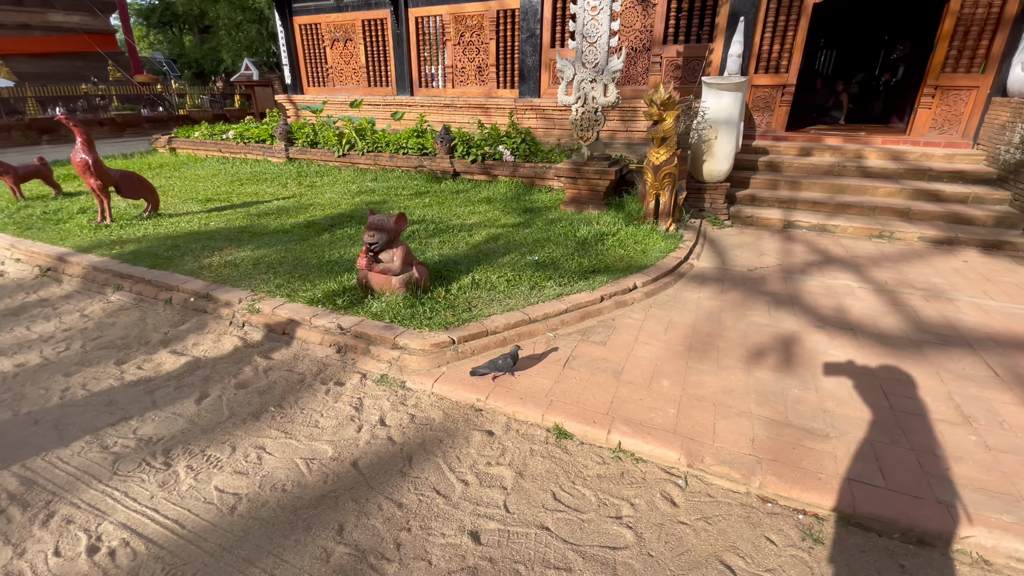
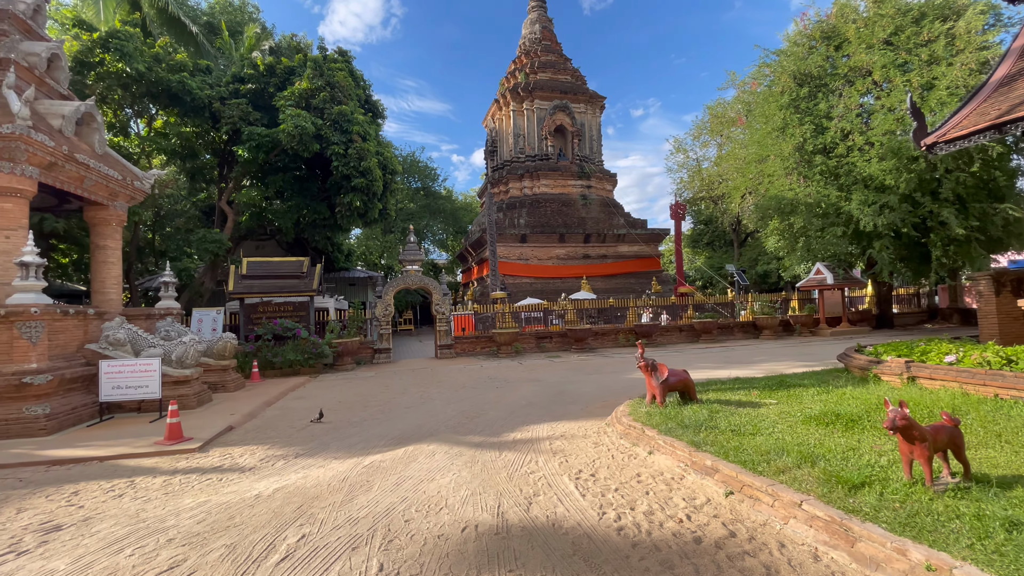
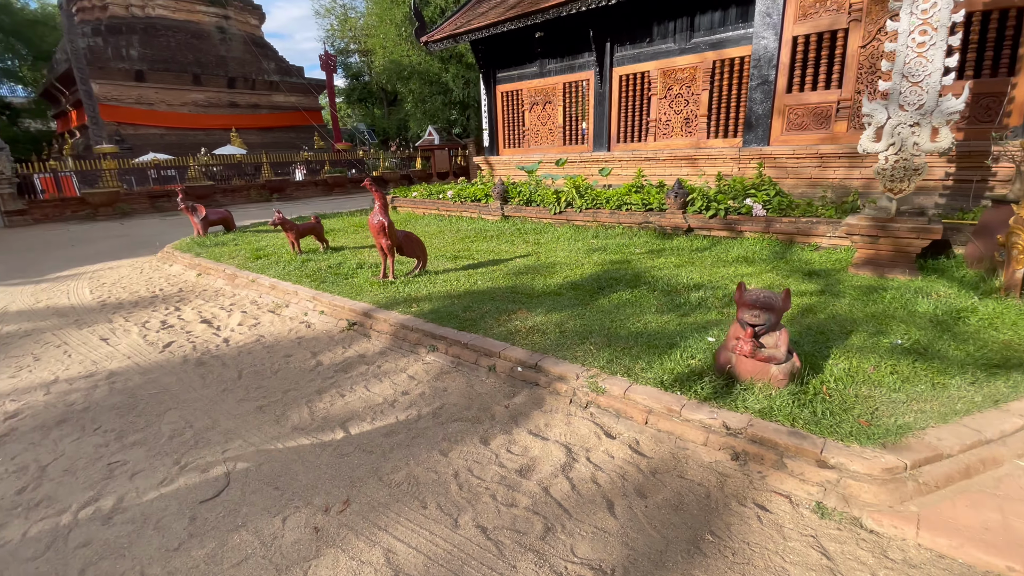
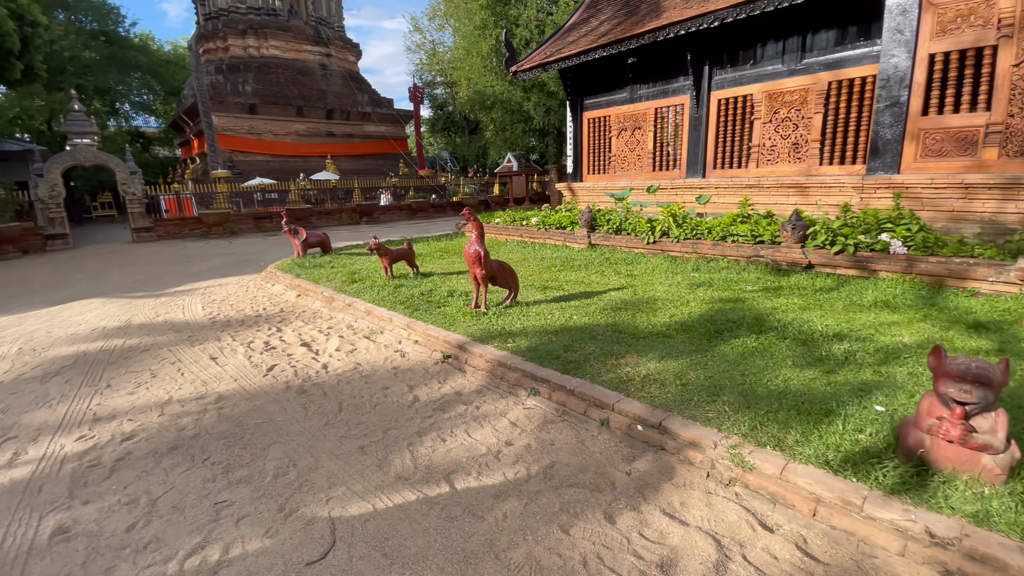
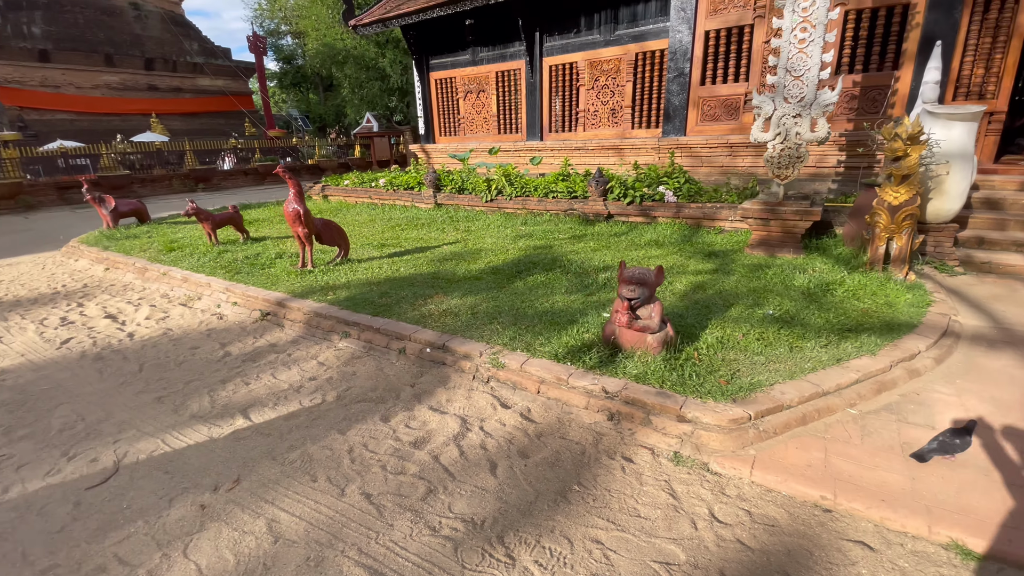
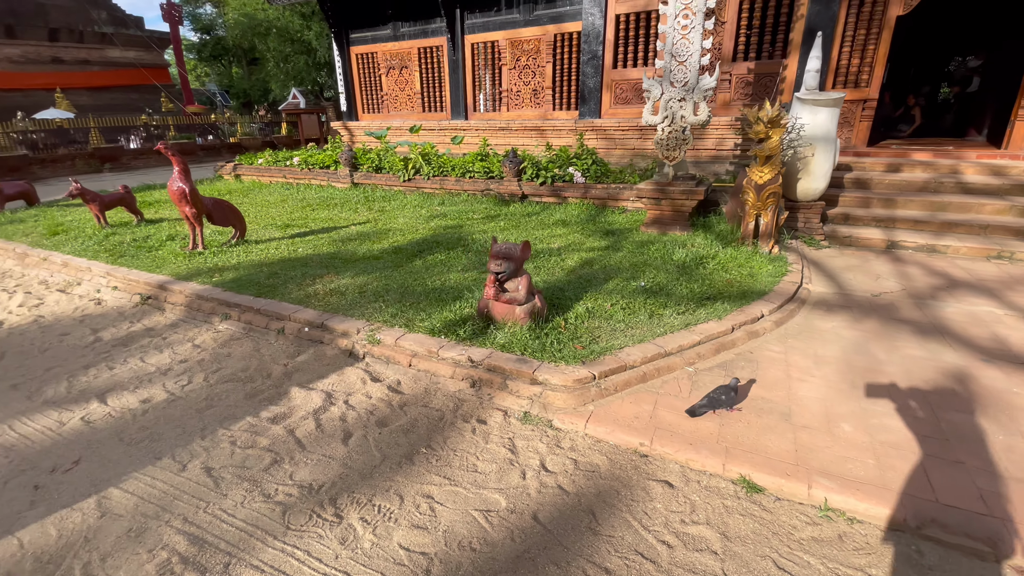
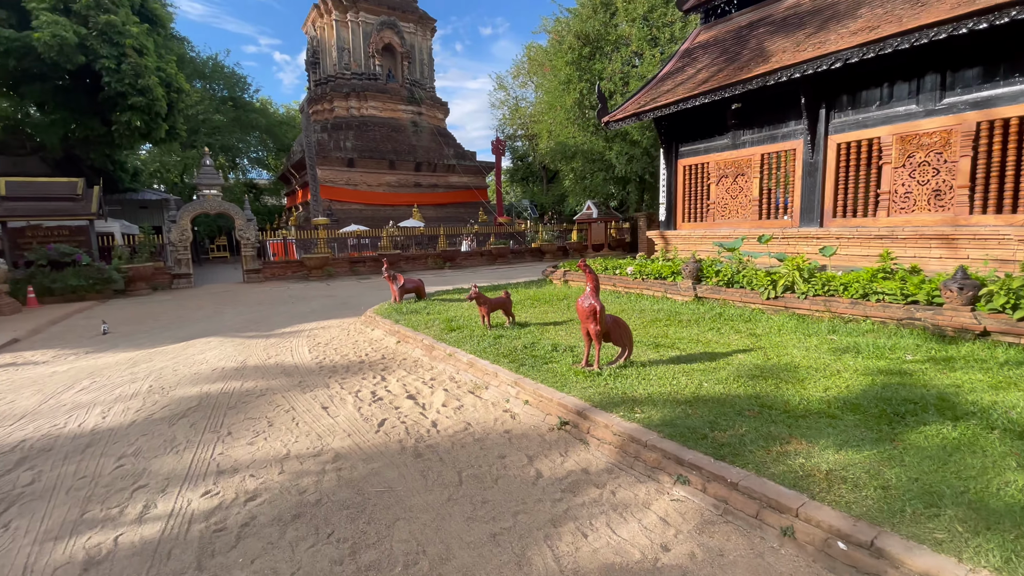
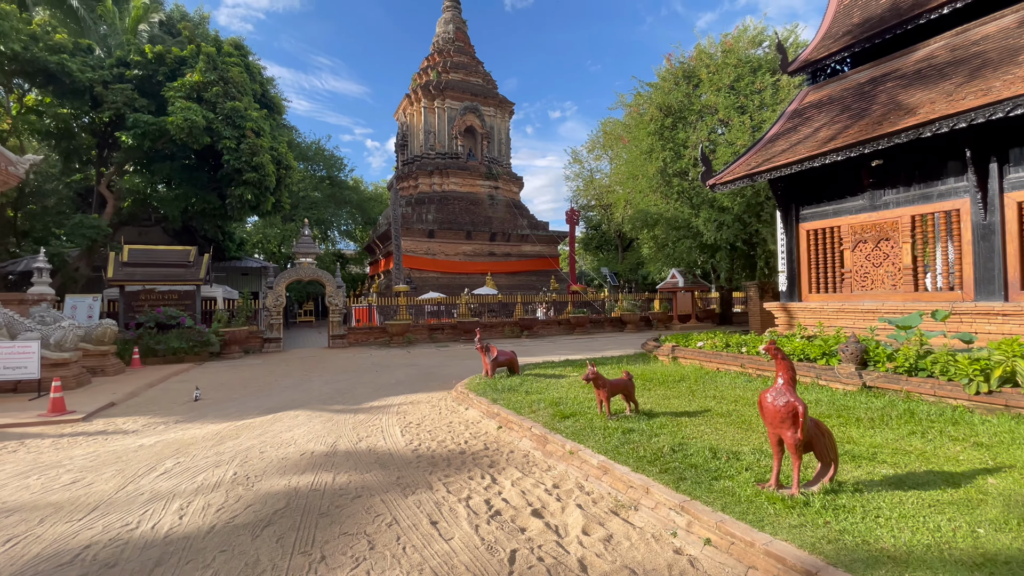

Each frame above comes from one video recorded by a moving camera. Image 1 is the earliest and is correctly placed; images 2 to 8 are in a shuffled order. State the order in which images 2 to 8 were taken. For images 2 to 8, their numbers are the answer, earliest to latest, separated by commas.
6, 5, 3, 4, 7, 8, 2
